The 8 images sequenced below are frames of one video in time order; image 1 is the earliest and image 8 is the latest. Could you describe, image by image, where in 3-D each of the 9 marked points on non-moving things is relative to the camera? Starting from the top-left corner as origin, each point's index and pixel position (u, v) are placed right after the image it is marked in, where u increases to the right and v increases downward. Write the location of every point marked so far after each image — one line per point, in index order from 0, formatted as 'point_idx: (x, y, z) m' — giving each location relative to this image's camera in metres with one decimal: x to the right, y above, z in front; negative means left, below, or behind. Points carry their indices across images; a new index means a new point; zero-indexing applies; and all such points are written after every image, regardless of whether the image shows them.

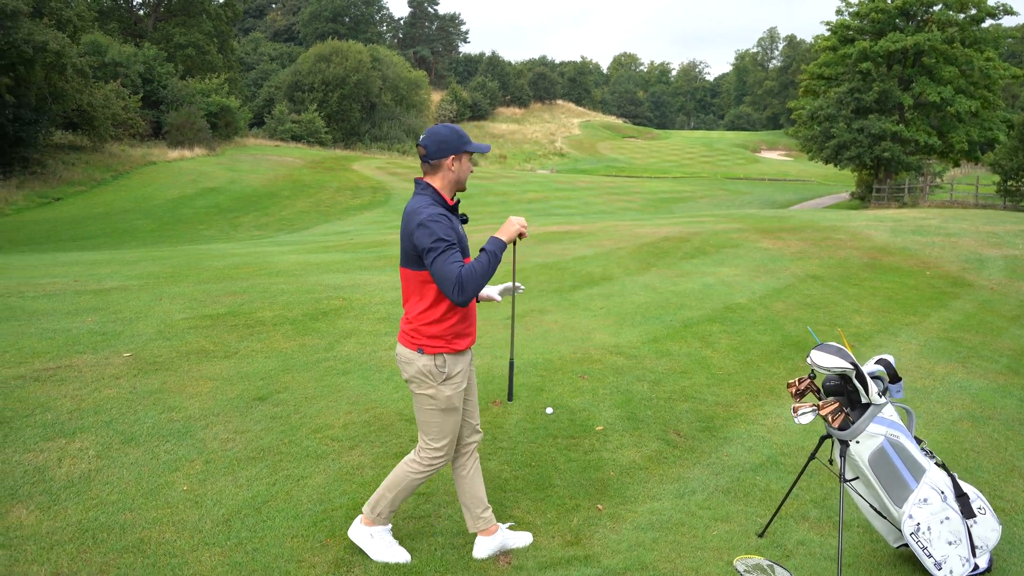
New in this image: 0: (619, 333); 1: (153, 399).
0: (+0.9, -0.4, +7.1) m
1: (-2.1, -0.7, +5.0) m
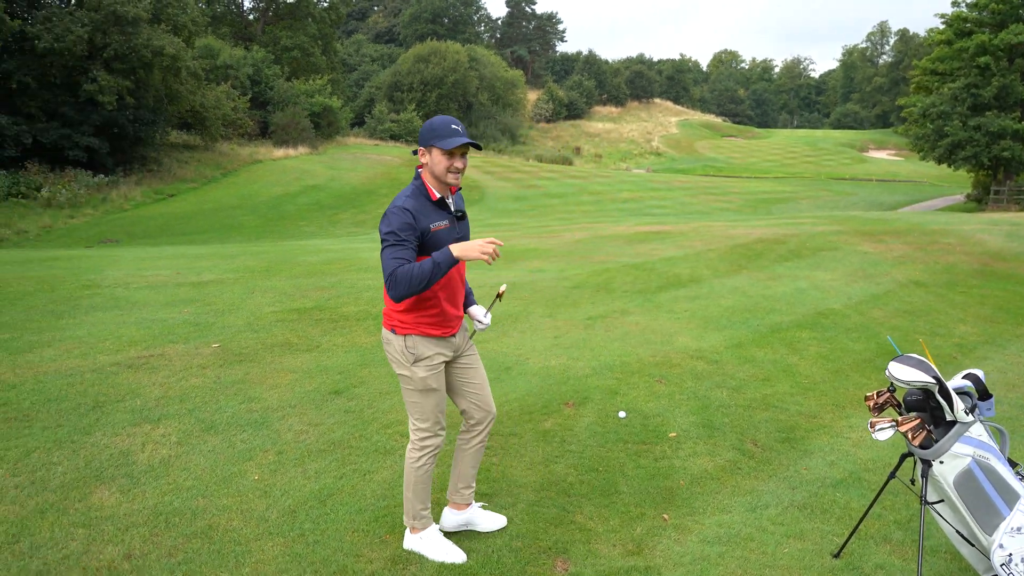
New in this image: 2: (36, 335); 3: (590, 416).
0: (+1.6, -0.4, +6.9) m
1: (-1.7, -0.6, +5.1) m
2: (-3.6, -0.4, +6.4) m
3: (+0.5, -0.8, +4.9) m
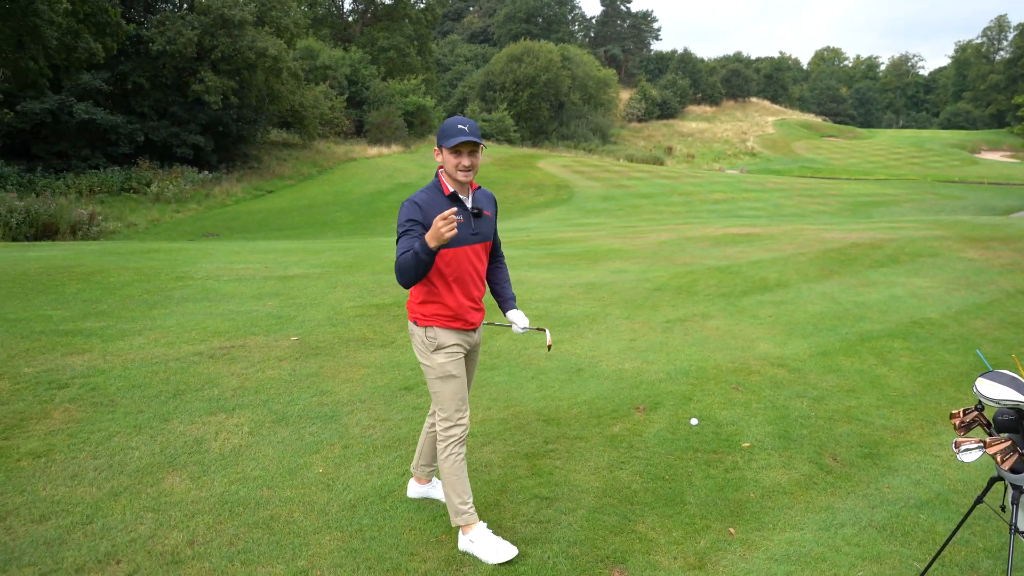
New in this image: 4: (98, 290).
0: (+2.2, -0.5, +6.7) m
1: (-1.3, -0.6, +5.2) m
2: (-3.0, -0.3, +6.7) m
3: (+0.8, -0.8, +4.7) m
4: (-4.0, 0.0, +8.0) m
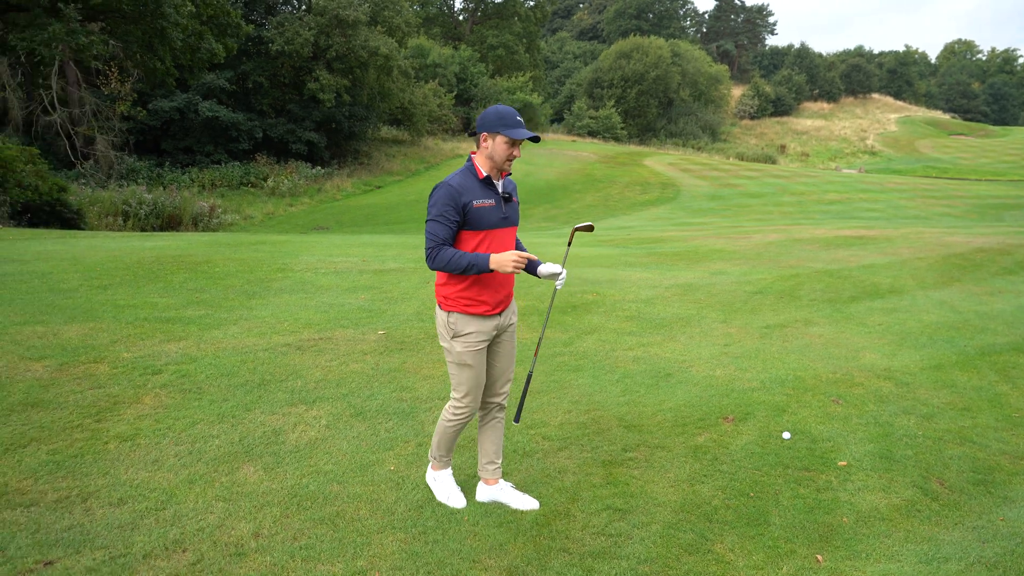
0: (+2.8, -0.5, +6.2) m
1: (-0.8, -0.6, +5.2) m
2: (-2.3, -0.2, +6.9) m
3: (+1.3, -0.8, +4.5) m
4: (-3.1, +0.1, +8.3) m
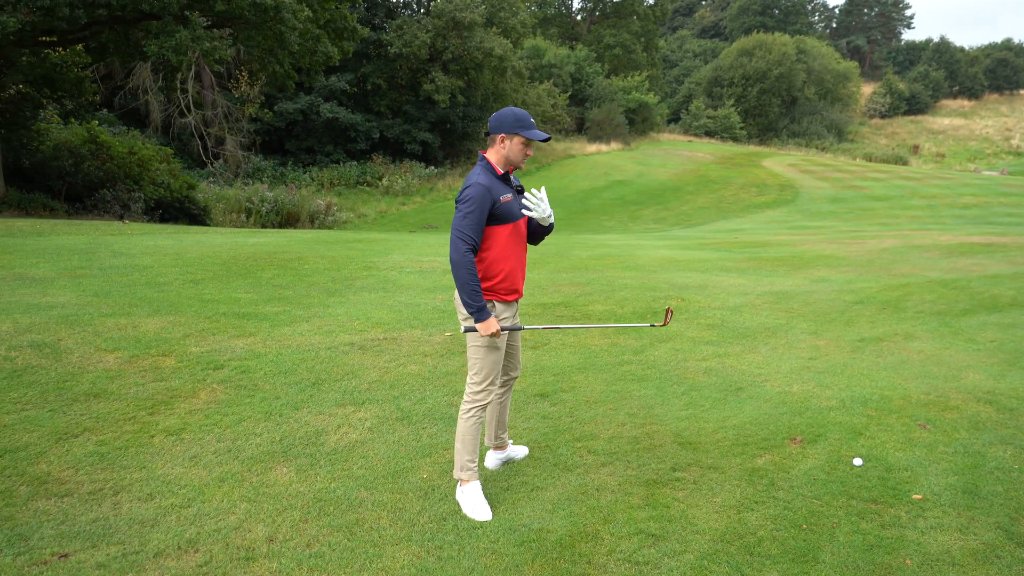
0: (+3.3, -0.6, +5.6) m
1: (-0.4, -0.6, +5.1) m
2: (-1.7, -0.2, +7.0) m
3: (+1.5, -0.8, +4.1) m
4: (-2.3, +0.1, +8.5) m
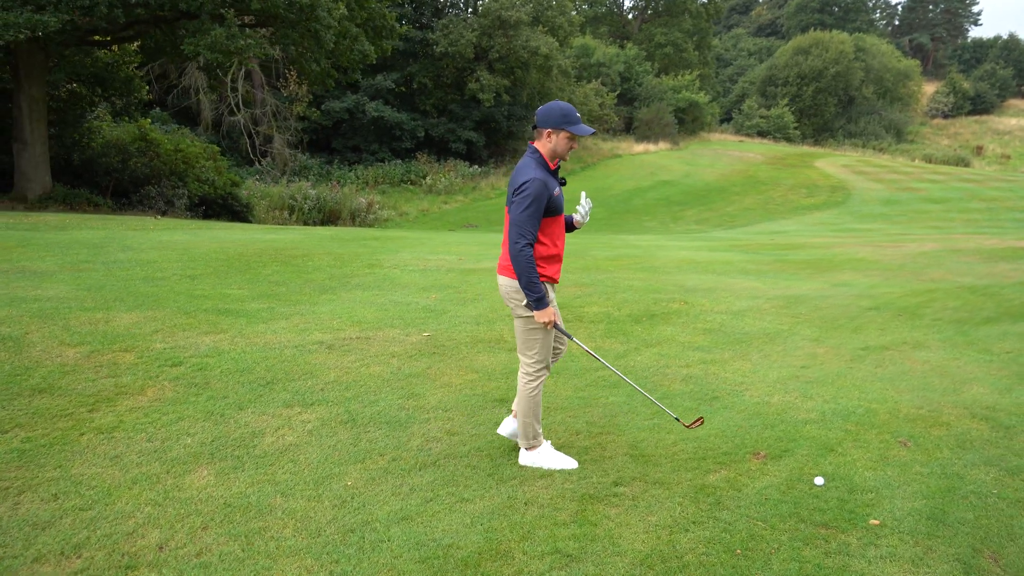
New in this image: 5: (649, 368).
0: (+3.1, -0.6, +5.2) m
1: (-0.6, -0.6, +4.9) m
2: (-1.8, -0.1, +6.9) m
3: (+1.2, -0.9, +3.8) m
4: (-2.3, +0.2, +8.5) m
5: (+0.9, -0.5, +5.5) m
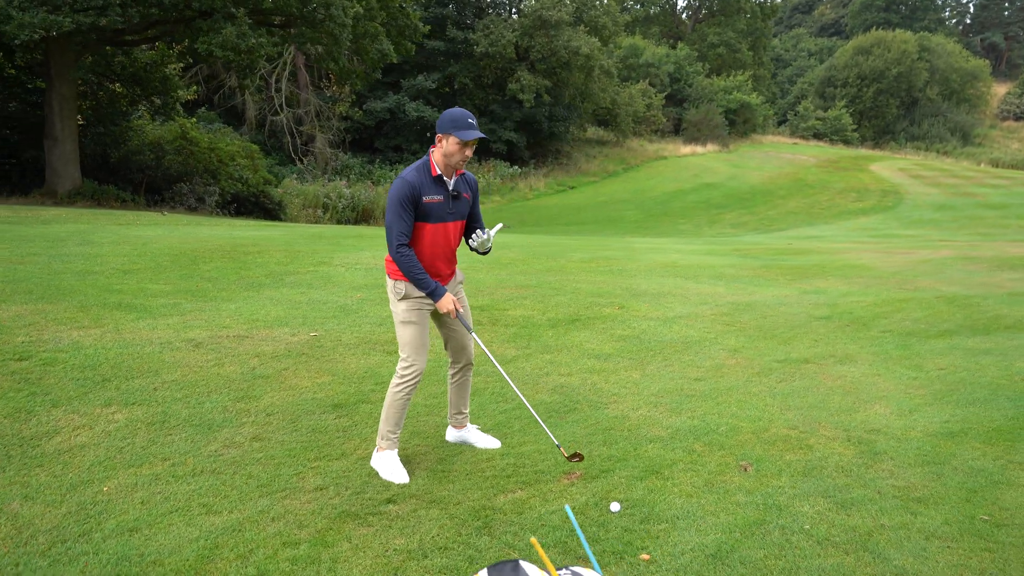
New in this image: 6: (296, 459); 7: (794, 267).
0: (+2.2, -0.7, +4.7) m
1: (-1.5, -0.5, +4.7) m
2: (-2.5, -0.1, +6.7) m
3: (+0.3, -0.9, +3.5) m
4: (-2.8, +0.2, +8.4) m
5: (+0.1, -0.5, +5.2) m
6: (-1.0, -0.8, +3.8) m
7: (+3.8, +0.3, +11.2) m
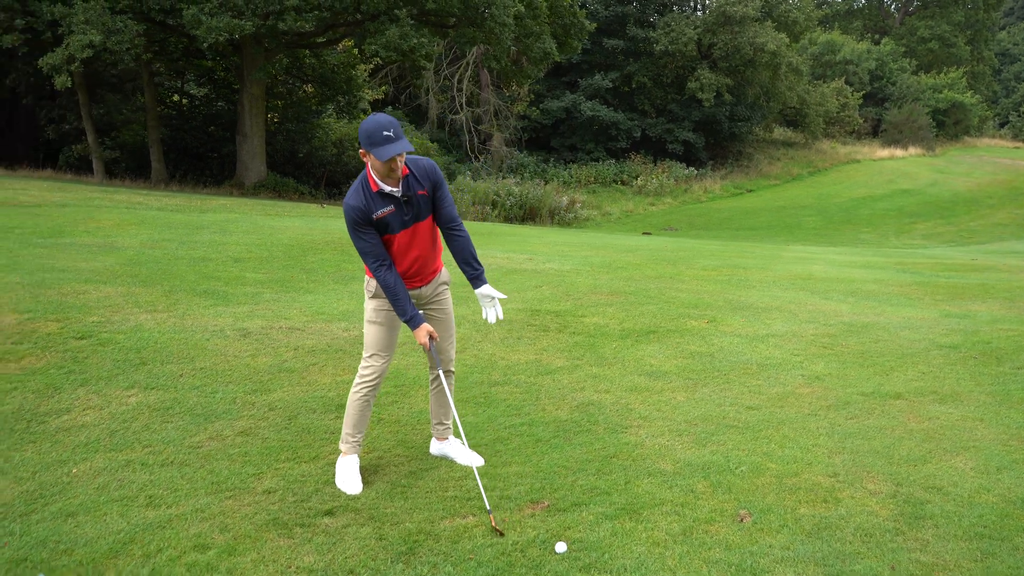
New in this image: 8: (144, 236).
0: (+2.3, -0.8, +3.9) m
1: (-1.4, -0.5, +4.7) m
2: (-1.9, 0.0, +6.9) m
3: (0.0, -0.9, +3.1) m
4: (-1.8, +0.3, +8.6) m
5: (+0.3, -0.6, +4.8) m
6: (-1.1, -0.8, +3.7) m
7: (+5.3, 0.0, +9.9) m
8: (-4.2, +0.6, +9.5) m
